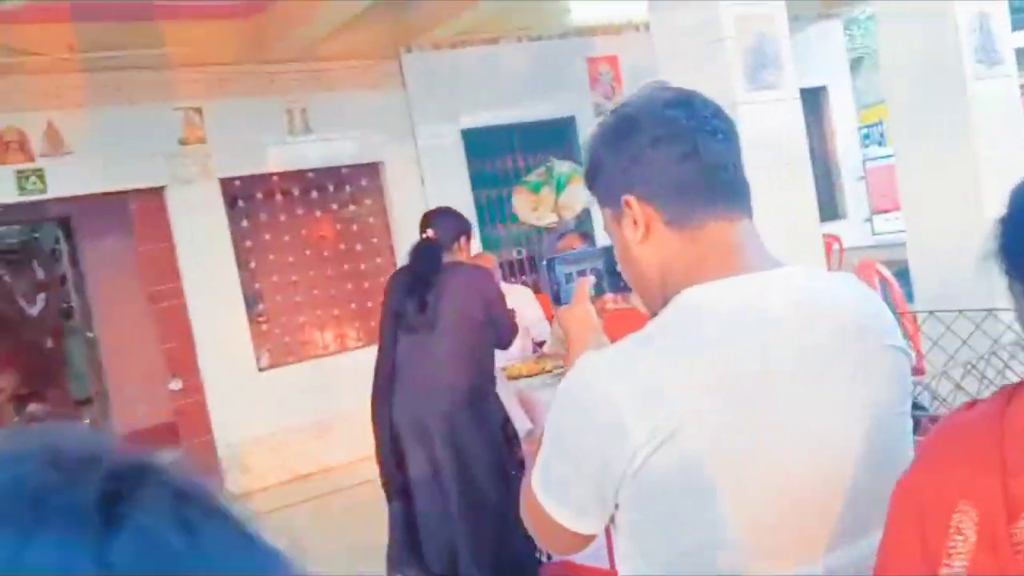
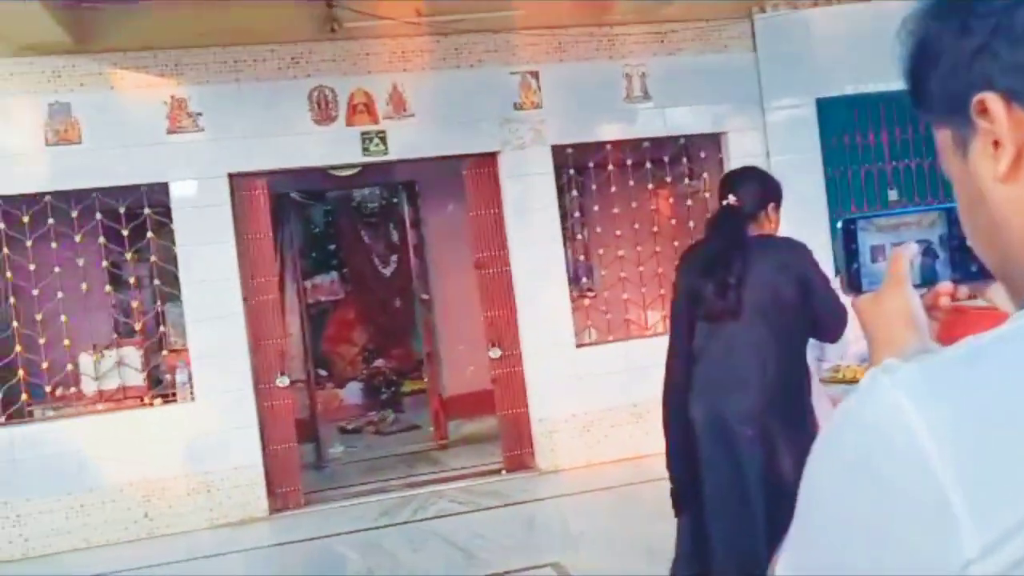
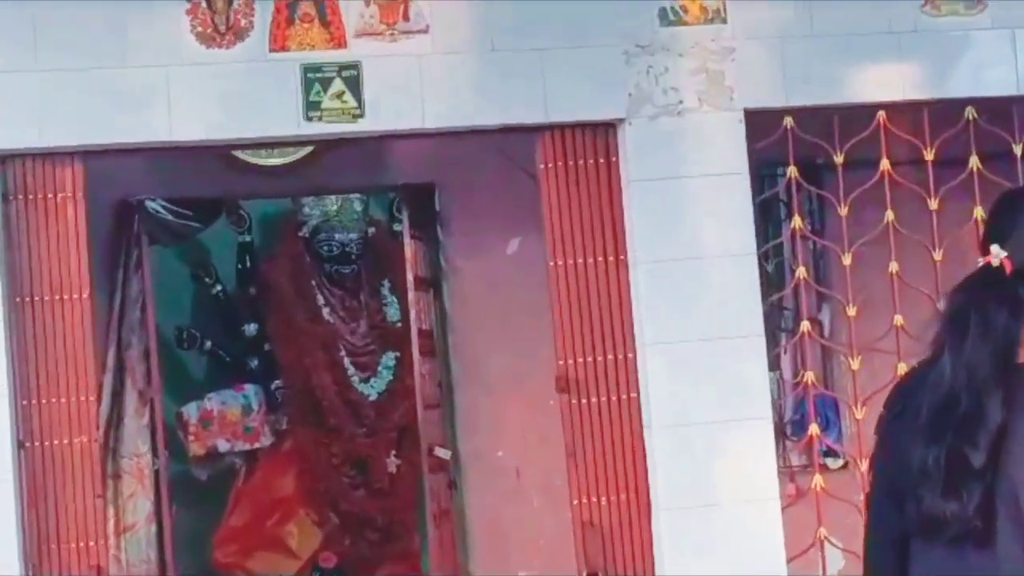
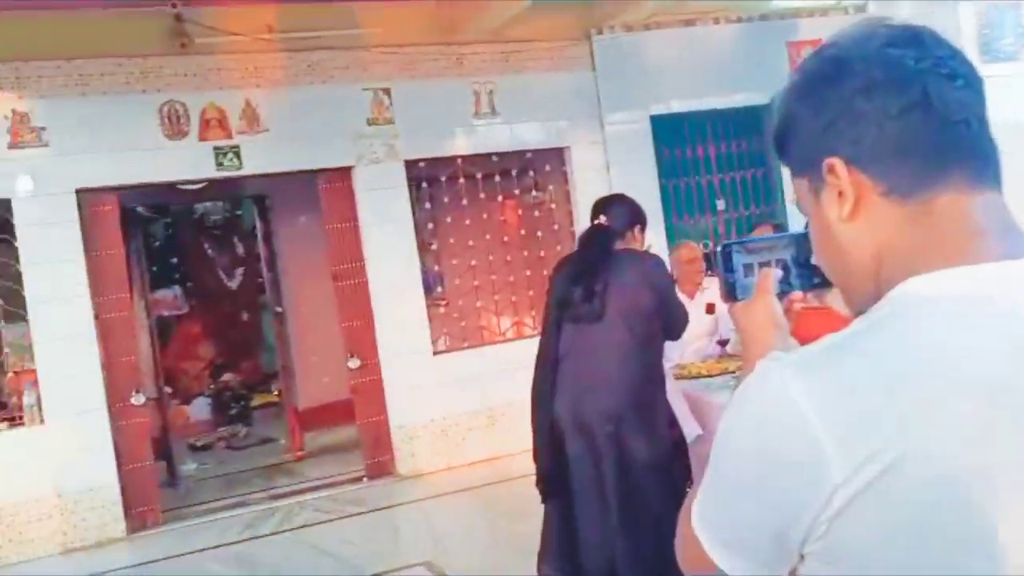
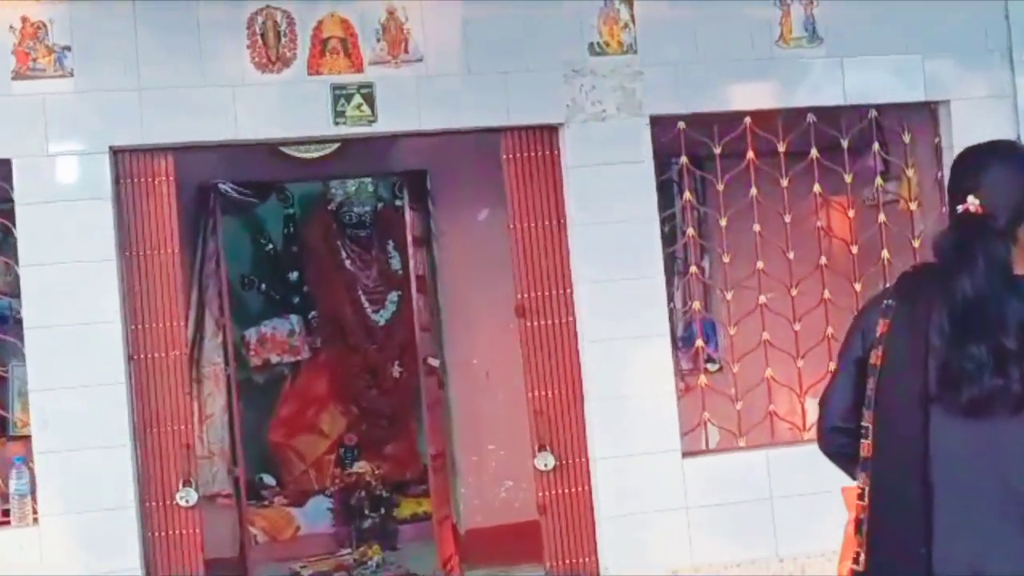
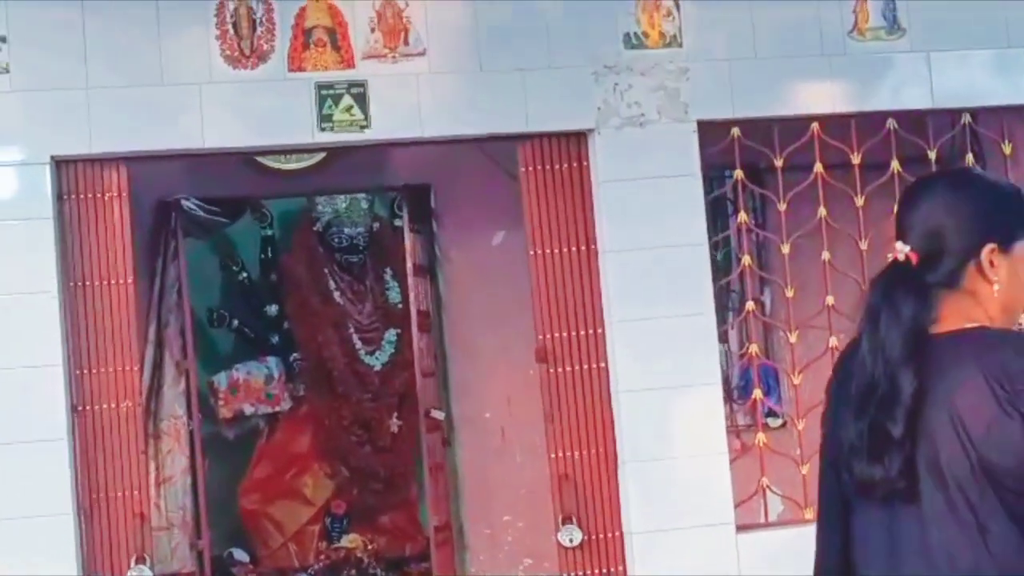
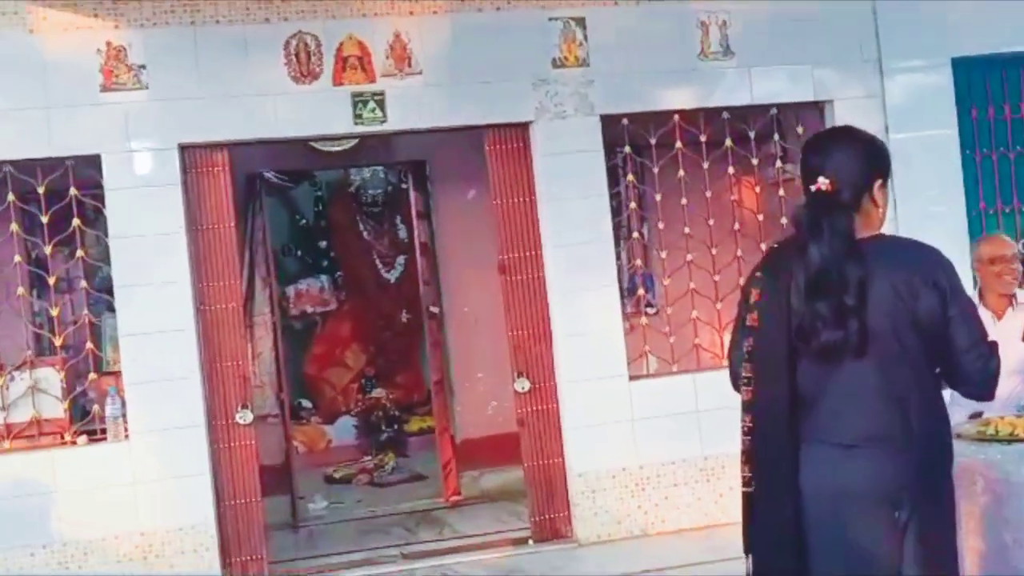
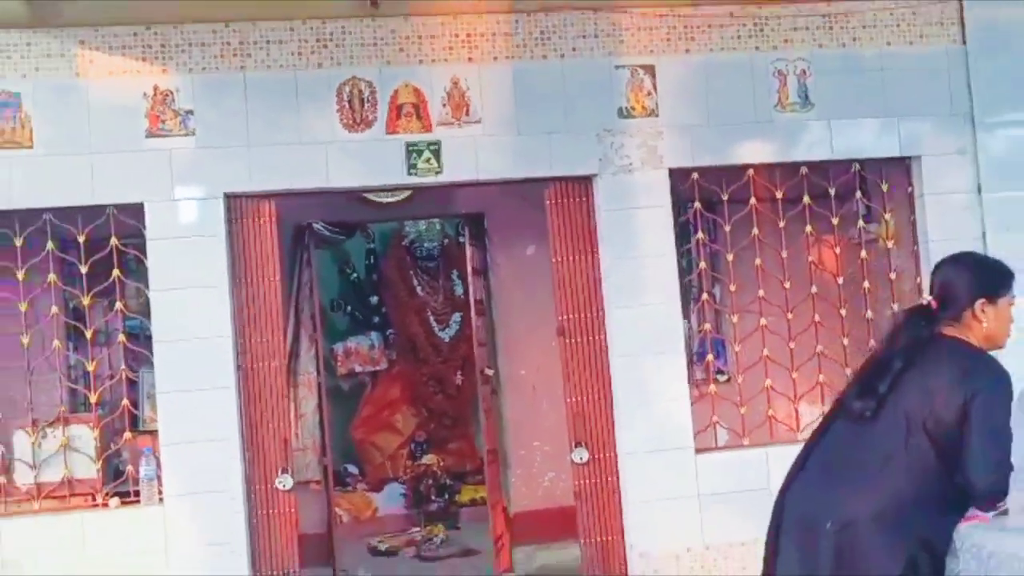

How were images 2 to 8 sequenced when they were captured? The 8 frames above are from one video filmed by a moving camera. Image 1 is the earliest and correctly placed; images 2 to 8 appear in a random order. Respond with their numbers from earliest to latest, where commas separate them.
4, 2, 7, 5, 6, 3, 8
